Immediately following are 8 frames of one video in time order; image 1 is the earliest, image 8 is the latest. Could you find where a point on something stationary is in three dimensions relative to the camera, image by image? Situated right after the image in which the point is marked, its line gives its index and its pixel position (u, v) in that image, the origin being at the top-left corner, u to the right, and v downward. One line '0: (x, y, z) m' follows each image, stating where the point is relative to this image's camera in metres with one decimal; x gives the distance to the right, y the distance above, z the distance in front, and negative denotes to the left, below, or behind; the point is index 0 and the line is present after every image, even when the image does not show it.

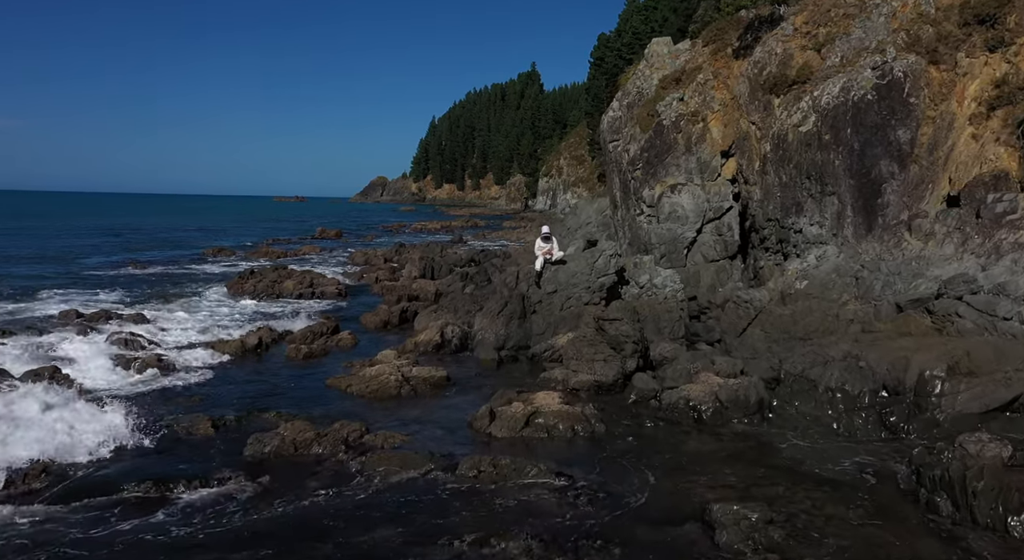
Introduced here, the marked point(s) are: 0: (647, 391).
0: (+2.9, -2.4, +15.8) m
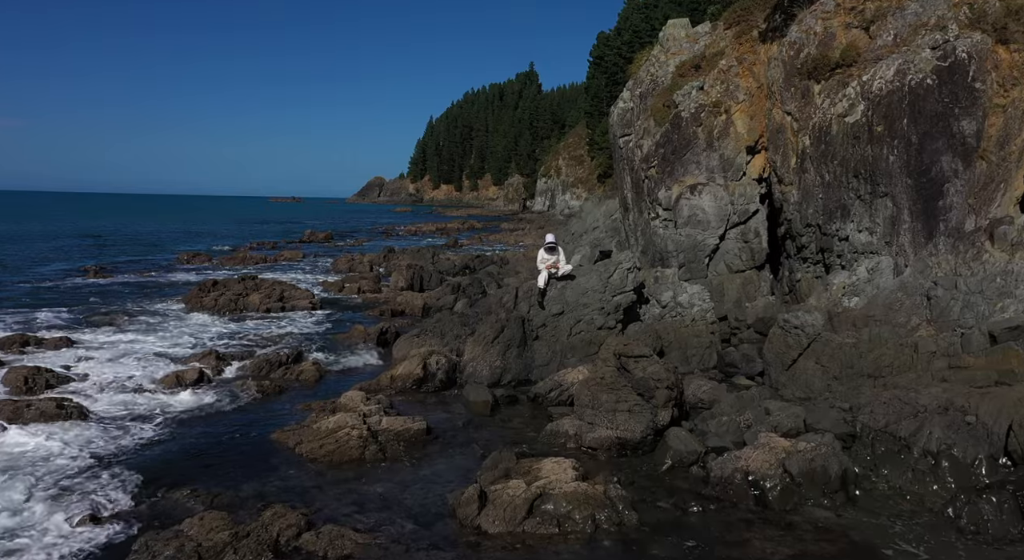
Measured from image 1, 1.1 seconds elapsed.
0: (+2.8, -2.8, +12.0) m
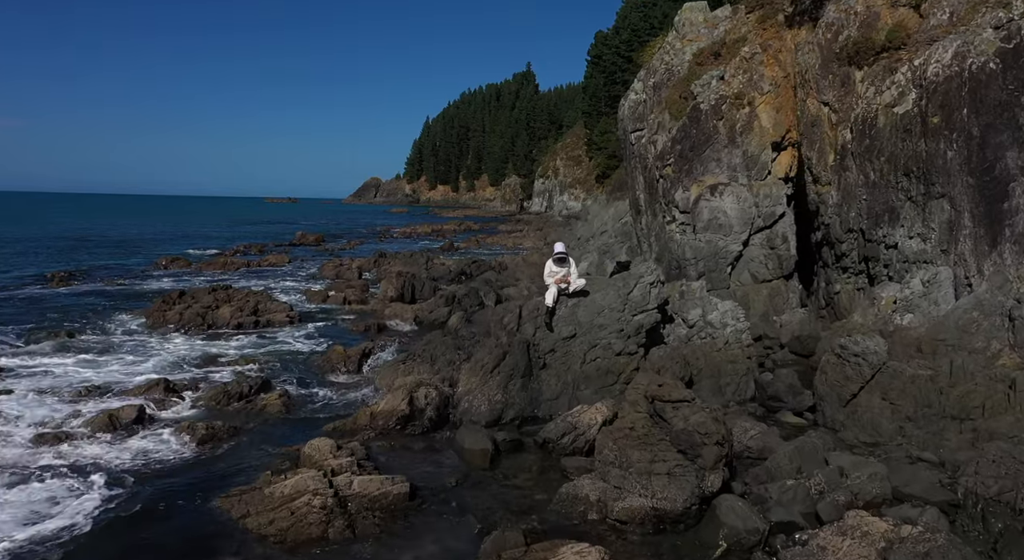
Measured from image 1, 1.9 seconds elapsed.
0: (+2.9, -3.2, +9.3) m
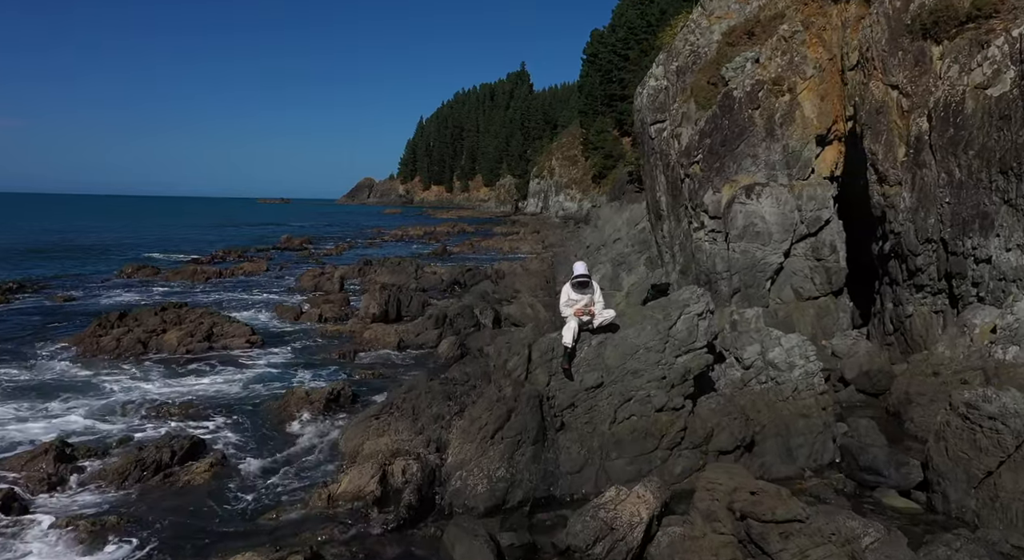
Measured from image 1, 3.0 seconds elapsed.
0: (+3.1, -3.7, +5.5) m
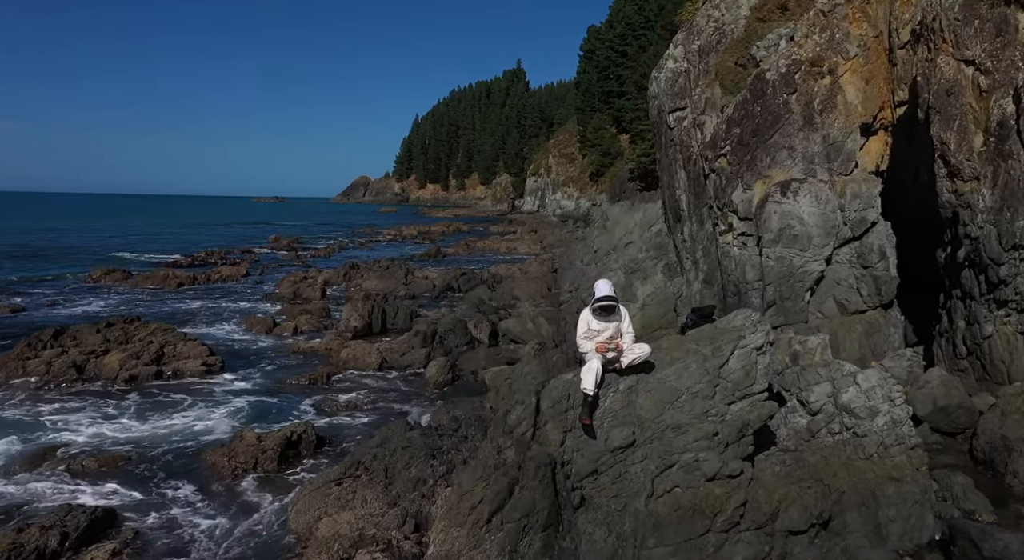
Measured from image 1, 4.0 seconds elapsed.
0: (+3.1, -4.0, +2.6) m
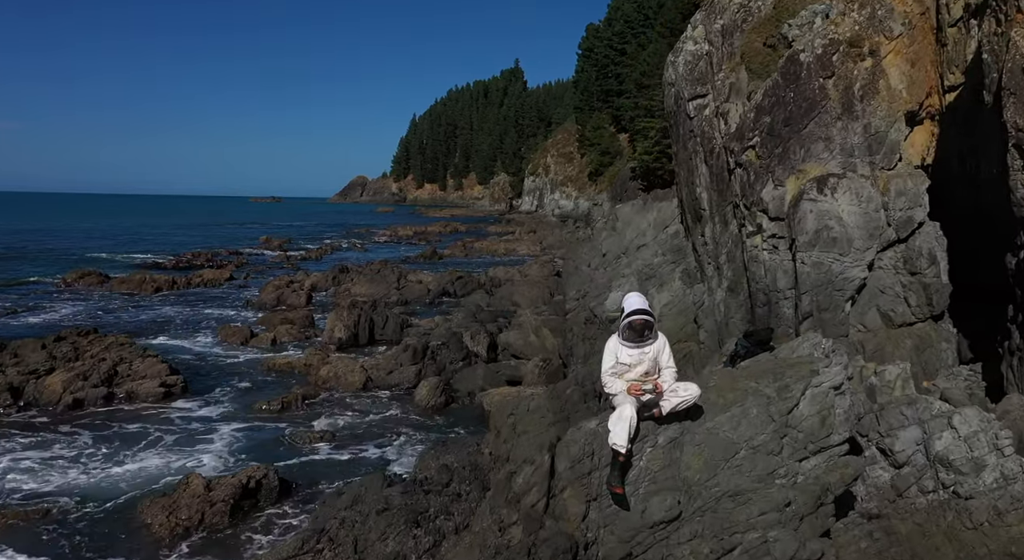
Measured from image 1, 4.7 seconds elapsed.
0: (+3.2, -4.2, +0.4) m
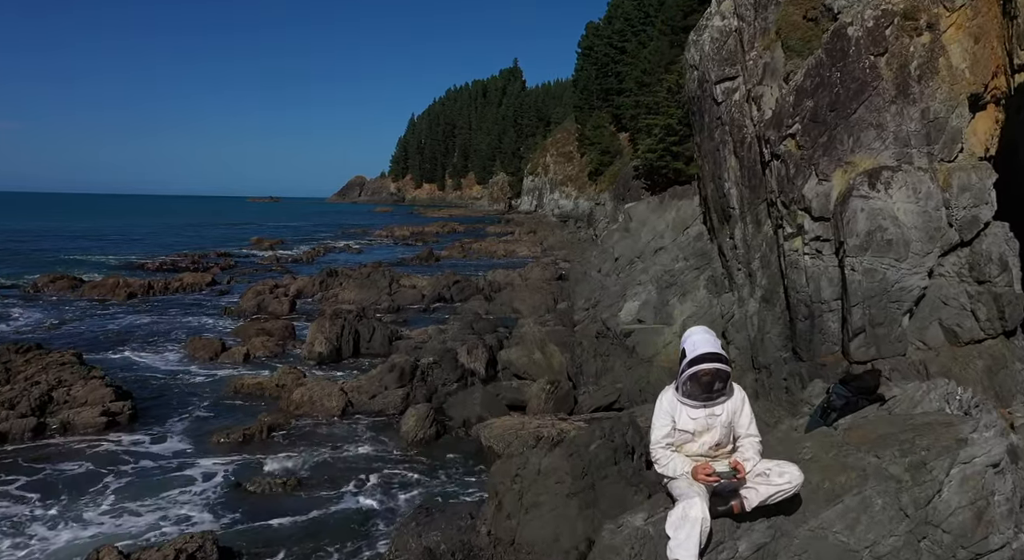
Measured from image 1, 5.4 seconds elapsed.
0: (+3.3, -4.3, -1.9) m
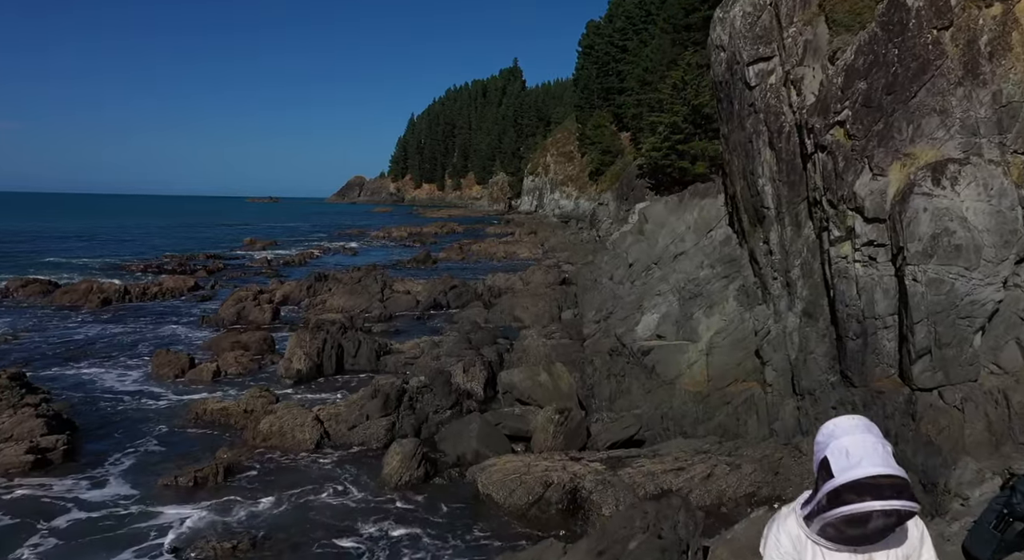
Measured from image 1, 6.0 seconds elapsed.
0: (+3.3, -4.5, -4.0) m
